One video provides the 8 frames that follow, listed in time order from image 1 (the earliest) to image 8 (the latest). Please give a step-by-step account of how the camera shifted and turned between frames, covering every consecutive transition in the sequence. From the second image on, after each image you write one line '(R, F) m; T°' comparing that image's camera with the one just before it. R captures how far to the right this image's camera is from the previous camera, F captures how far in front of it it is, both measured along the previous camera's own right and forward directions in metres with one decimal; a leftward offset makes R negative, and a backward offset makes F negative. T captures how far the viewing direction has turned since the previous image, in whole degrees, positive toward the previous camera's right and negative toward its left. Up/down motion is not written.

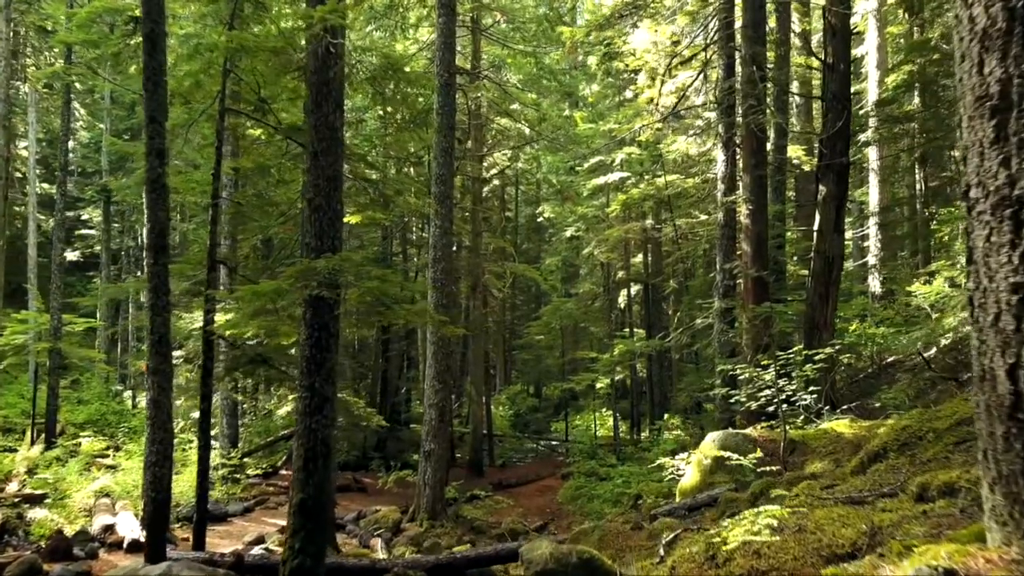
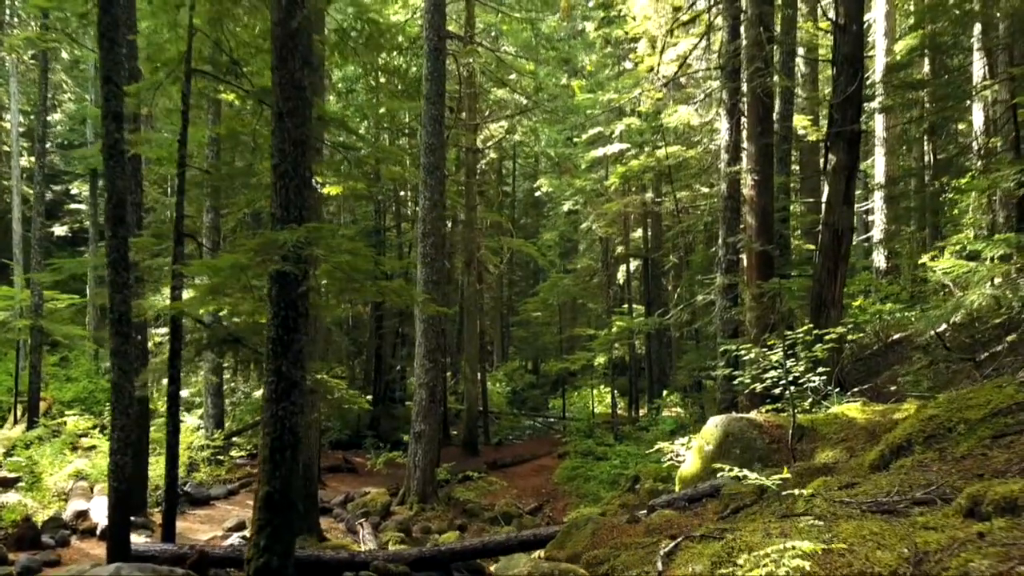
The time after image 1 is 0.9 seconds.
(+0.1, +0.6) m; 0°
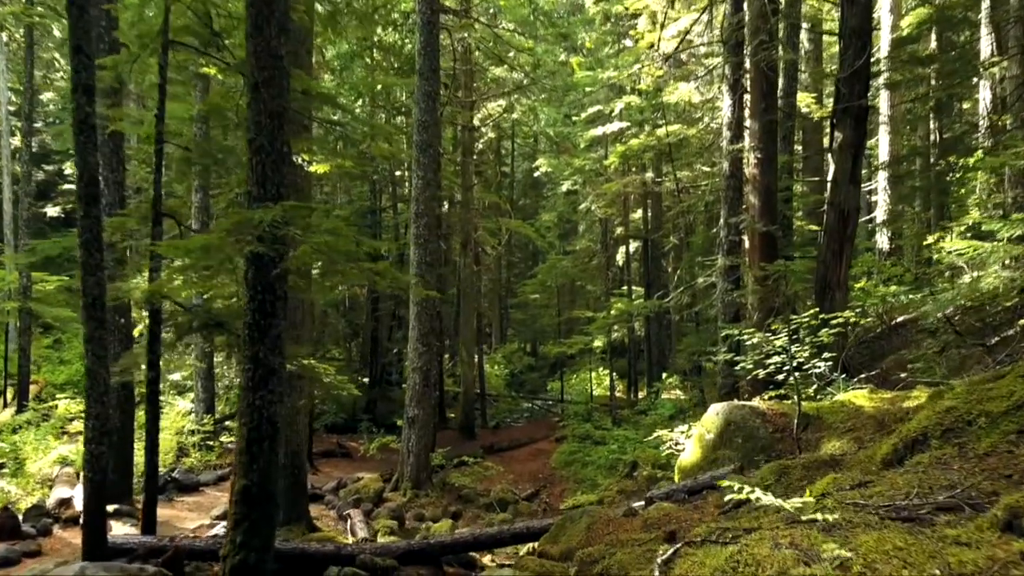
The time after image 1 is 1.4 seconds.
(+0.1, +0.3) m; 0°
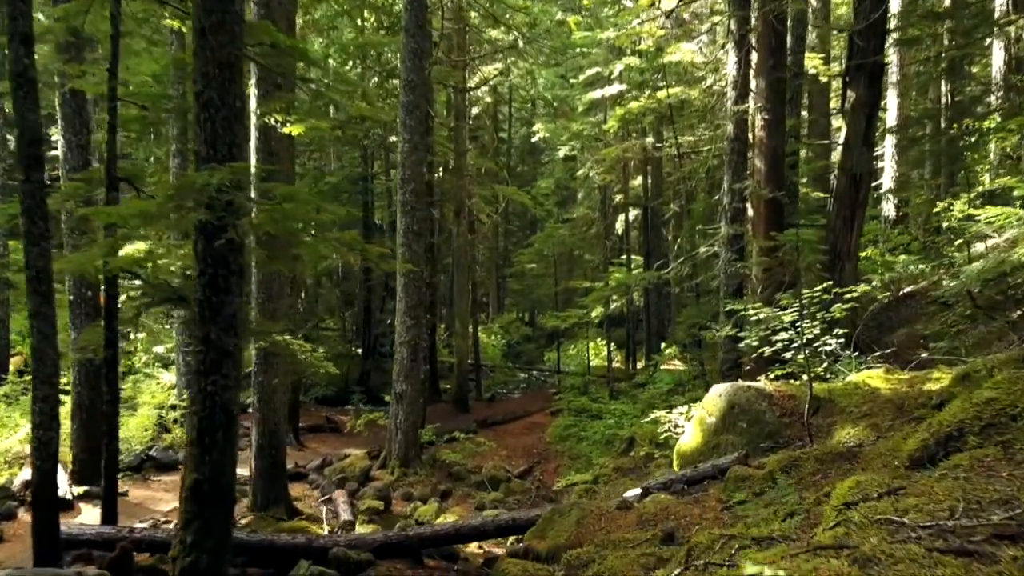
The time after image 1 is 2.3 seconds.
(+0.1, +0.6) m; 0°
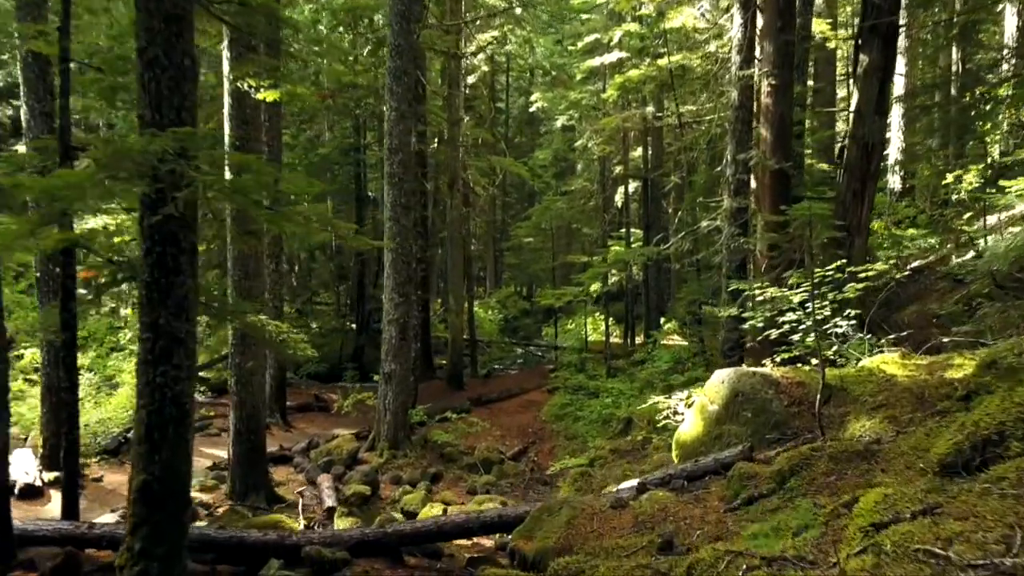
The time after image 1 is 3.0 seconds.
(+0.1, +0.5) m; 0°
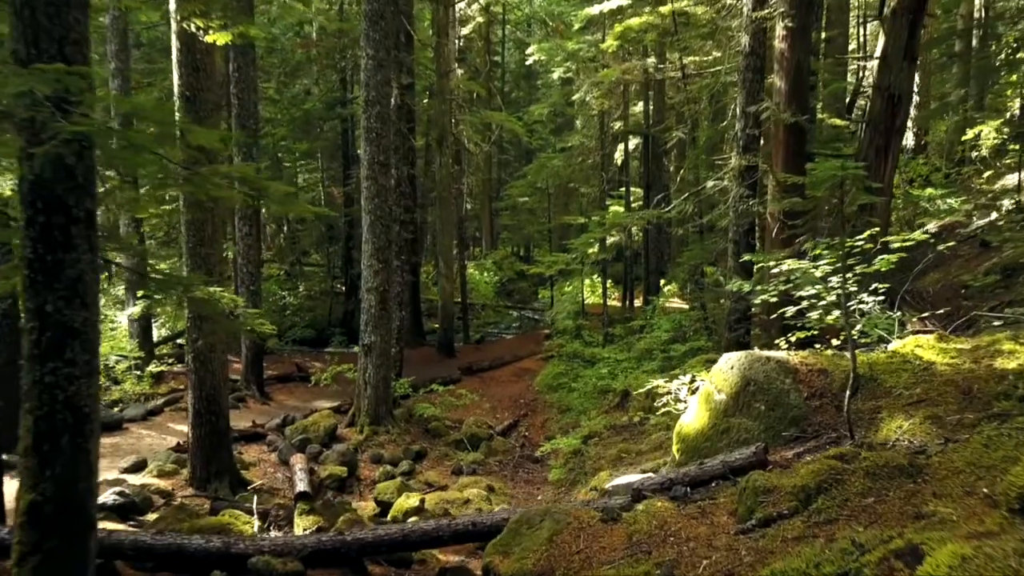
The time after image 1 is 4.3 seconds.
(+0.2, +0.8) m; 0°
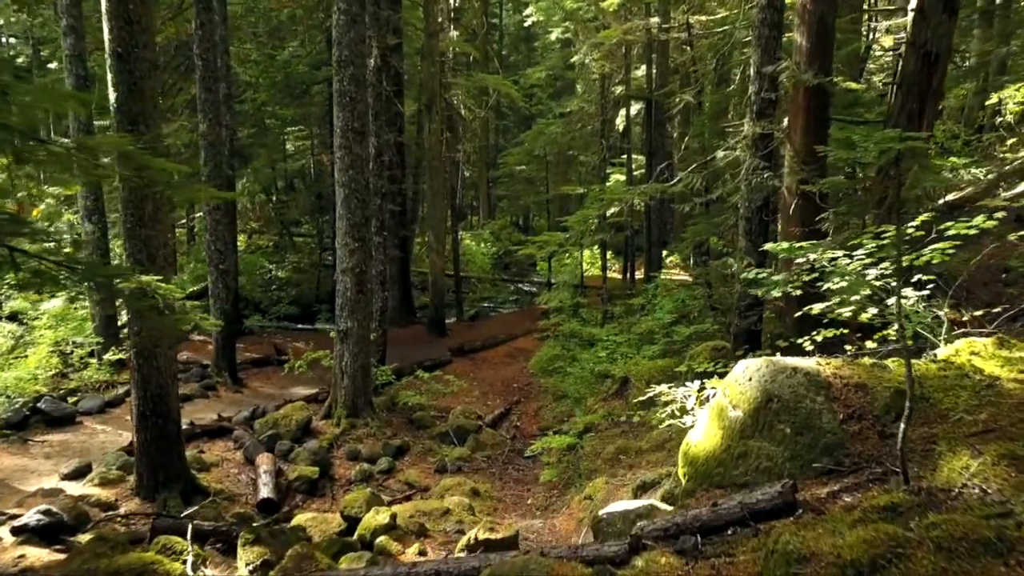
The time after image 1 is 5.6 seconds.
(+0.2, +0.9) m; 0°
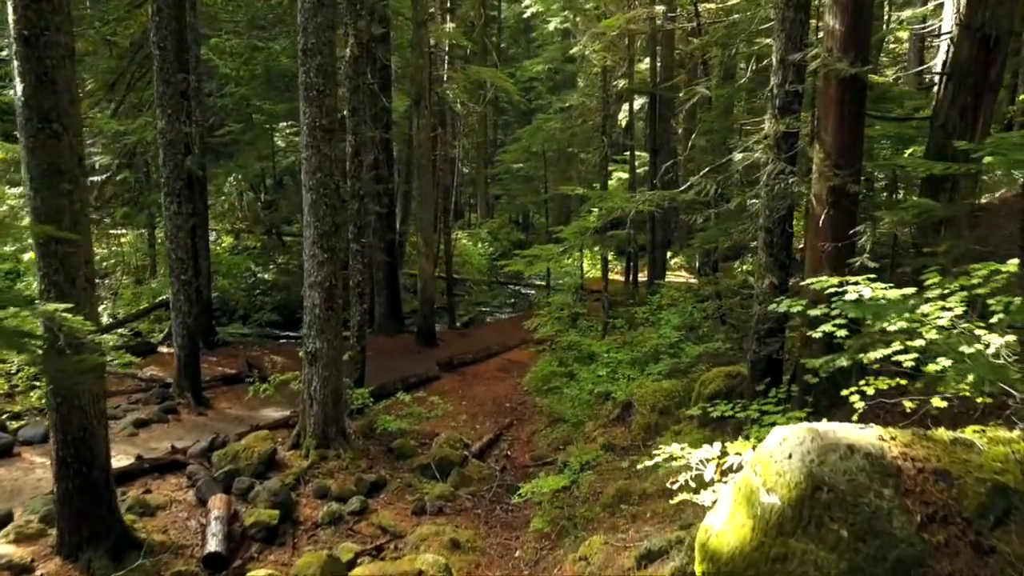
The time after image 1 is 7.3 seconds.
(+0.2, +1.1) m; 0°
